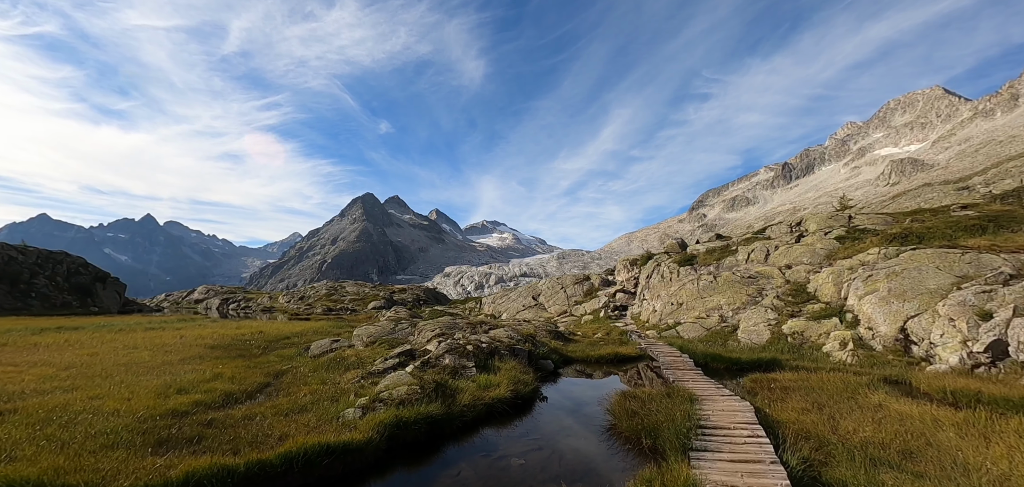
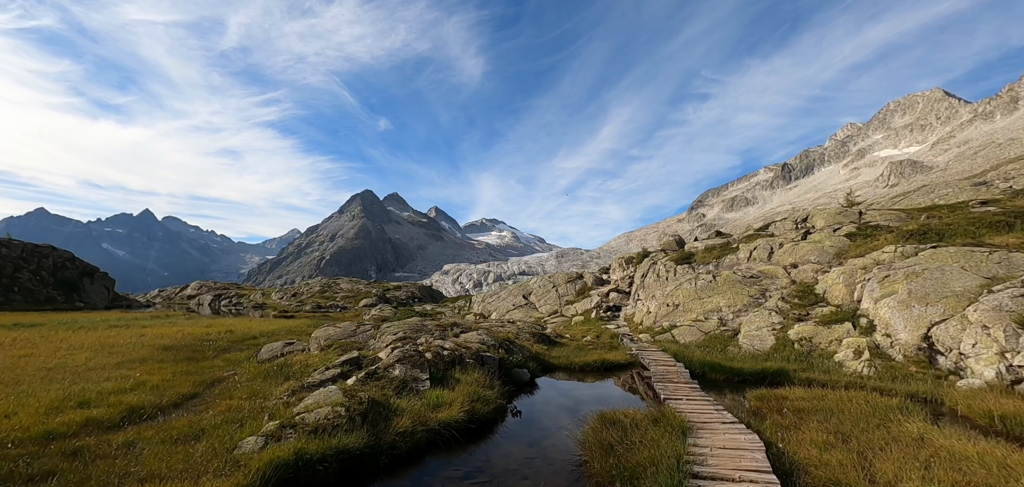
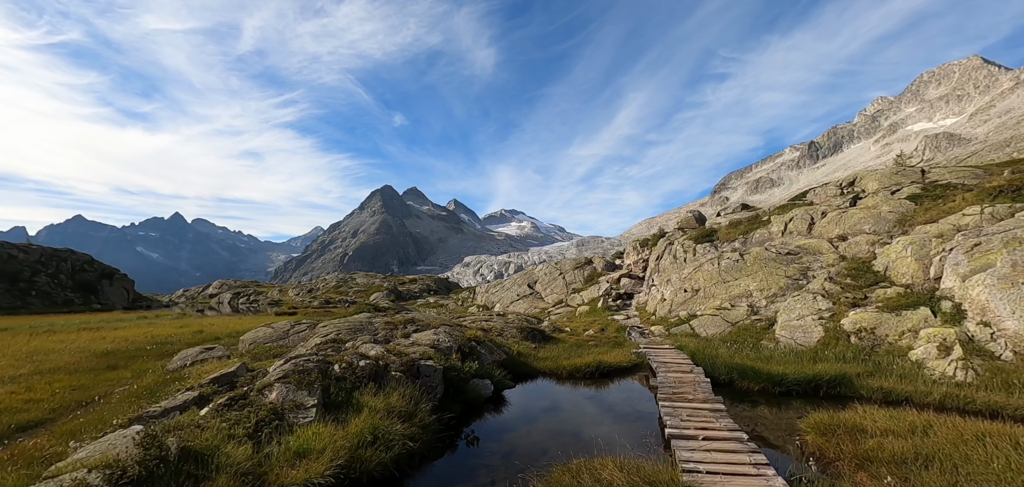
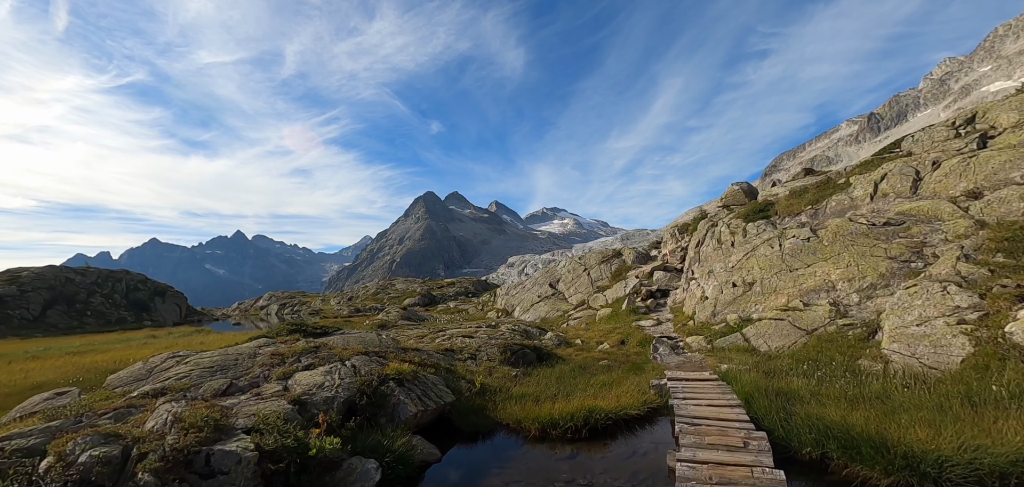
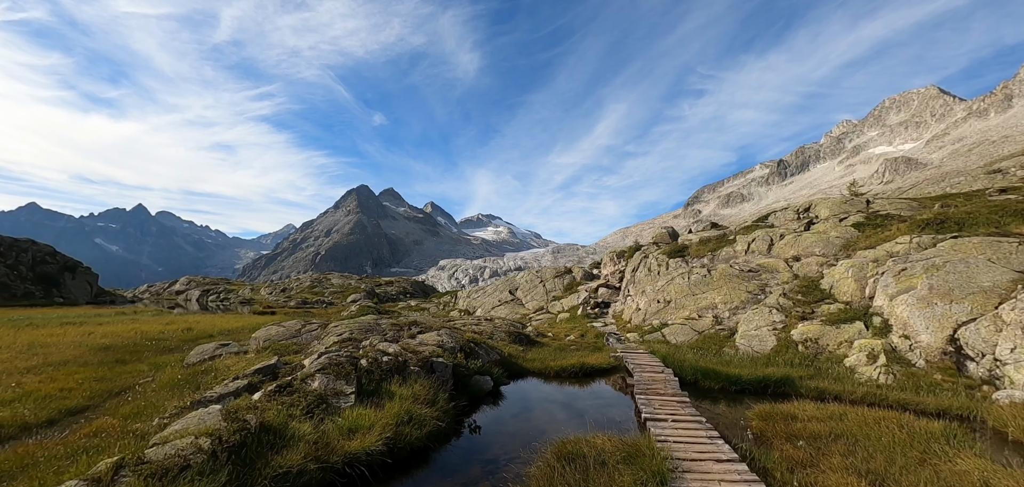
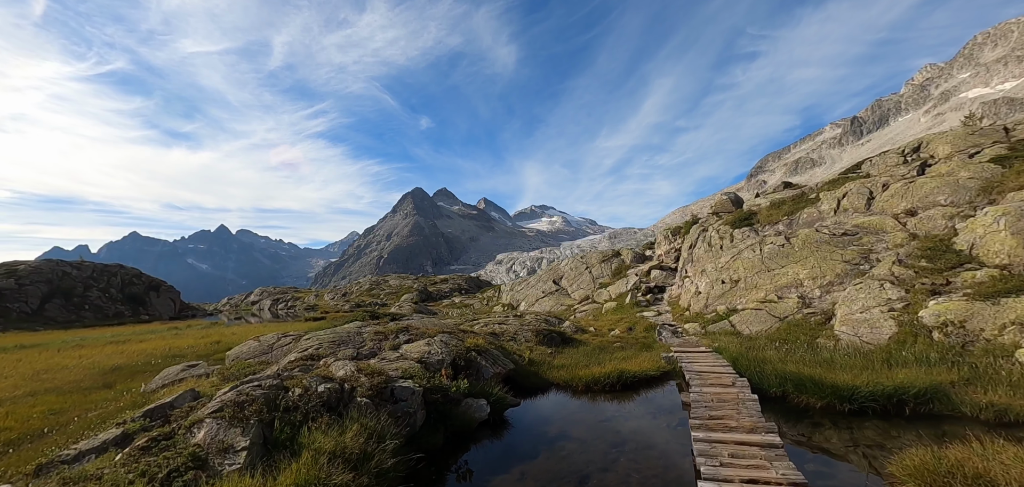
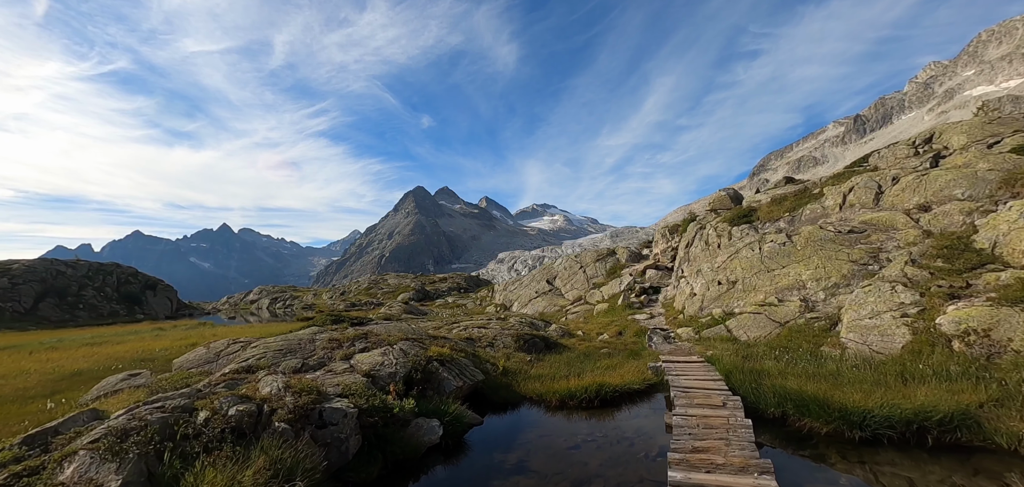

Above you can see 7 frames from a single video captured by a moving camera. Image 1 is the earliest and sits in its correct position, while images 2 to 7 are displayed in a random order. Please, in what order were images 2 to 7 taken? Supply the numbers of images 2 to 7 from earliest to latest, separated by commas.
2, 5, 3, 6, 7, 4
